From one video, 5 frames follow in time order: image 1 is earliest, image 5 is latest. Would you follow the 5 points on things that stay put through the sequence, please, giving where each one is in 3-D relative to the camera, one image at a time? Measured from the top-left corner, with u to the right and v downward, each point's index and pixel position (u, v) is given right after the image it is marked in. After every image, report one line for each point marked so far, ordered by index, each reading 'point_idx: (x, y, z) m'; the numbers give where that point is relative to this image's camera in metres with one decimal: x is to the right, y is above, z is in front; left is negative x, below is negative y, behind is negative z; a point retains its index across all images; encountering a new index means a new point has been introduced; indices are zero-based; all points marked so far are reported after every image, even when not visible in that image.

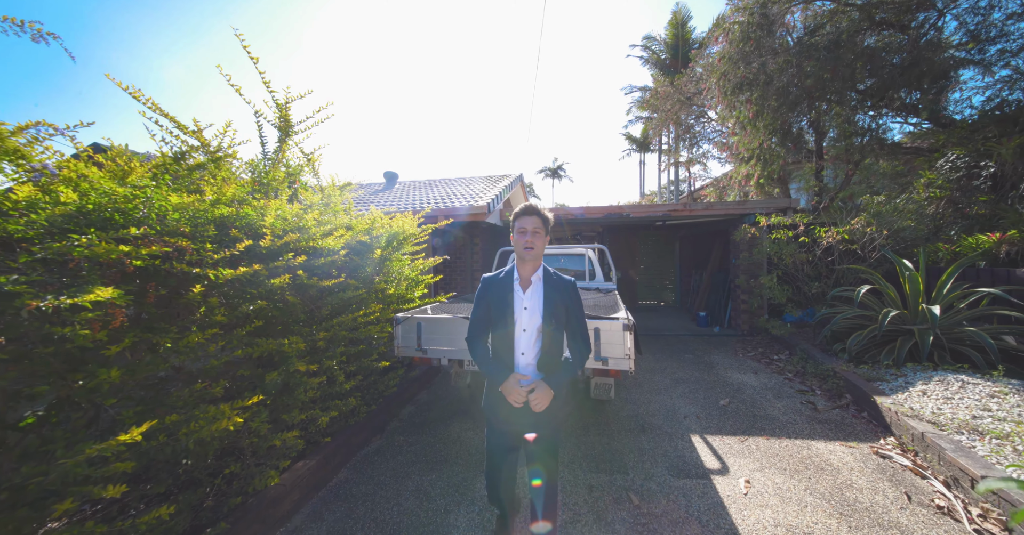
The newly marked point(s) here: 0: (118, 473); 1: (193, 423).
0: (-1.4, -0.7, +1.4) m
1: (-1.4, -0.7, +1.7) m
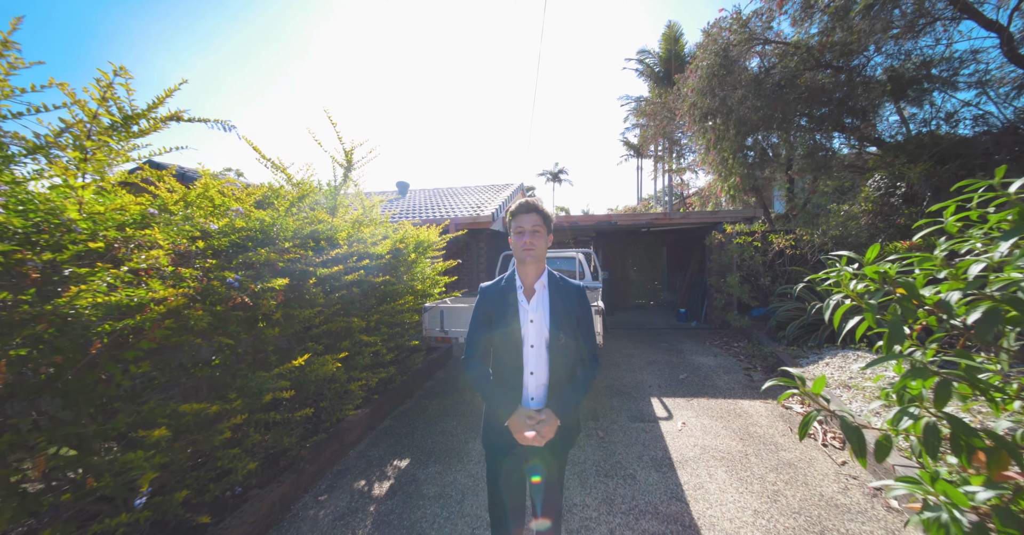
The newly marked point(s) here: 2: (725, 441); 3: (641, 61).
0: (-1.4, -0.7, +2.3) m
1: (-1.4, -0.7, +2.7) m
2: (+1.8, -1.4, +3.1) m
3: (+6.1, +9.7, +17.8) m
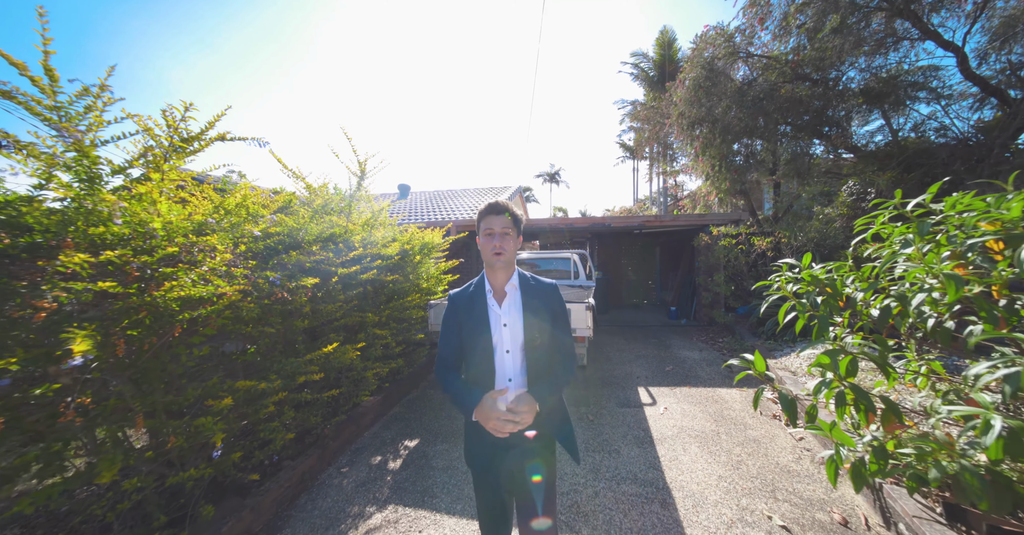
0: (-1.4, -0.7, +2.7) m
1: (-1.4, -0.7, +3.0) m
2: (+1.7, -1.4, +3.5) m
3: (+6.0, +9.7, +18.2) m
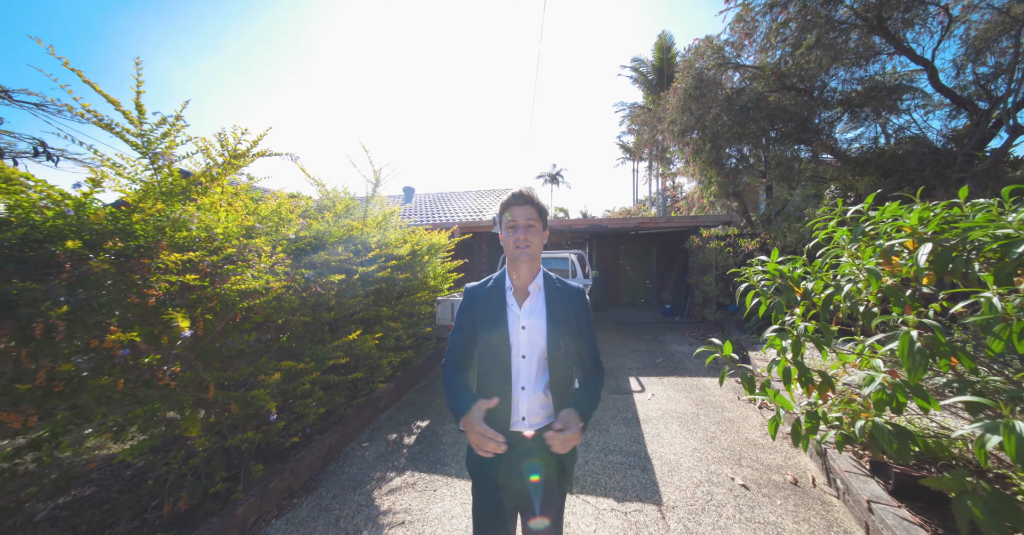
0: (-1.4, -0.7, +3.1) m
1: (-1.4, -0.7, +3.4) m
2: (+1.8, -1.4, +3.9) m
3: (+6.0, +9.7, +18.6) m
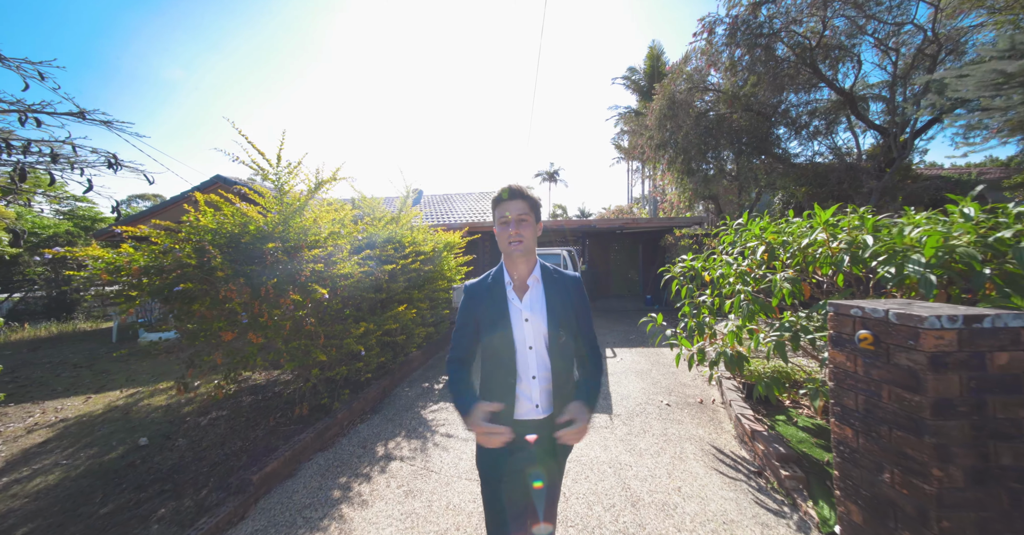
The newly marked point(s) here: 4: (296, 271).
0: (-1.4, -0.6, +4.3) m
1: (-1.4, -0.6, +4.7) m
2: (+1.8, -1.3, +5.2) m
3: (+6.0, +9.9, +19.8) m
4: (-1.7, 0.0, +3.0) m
